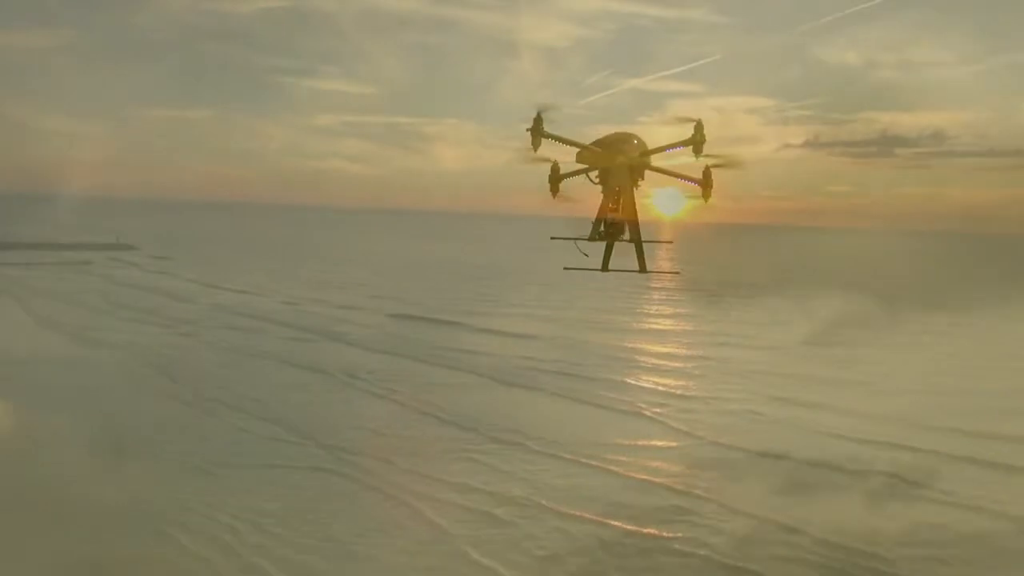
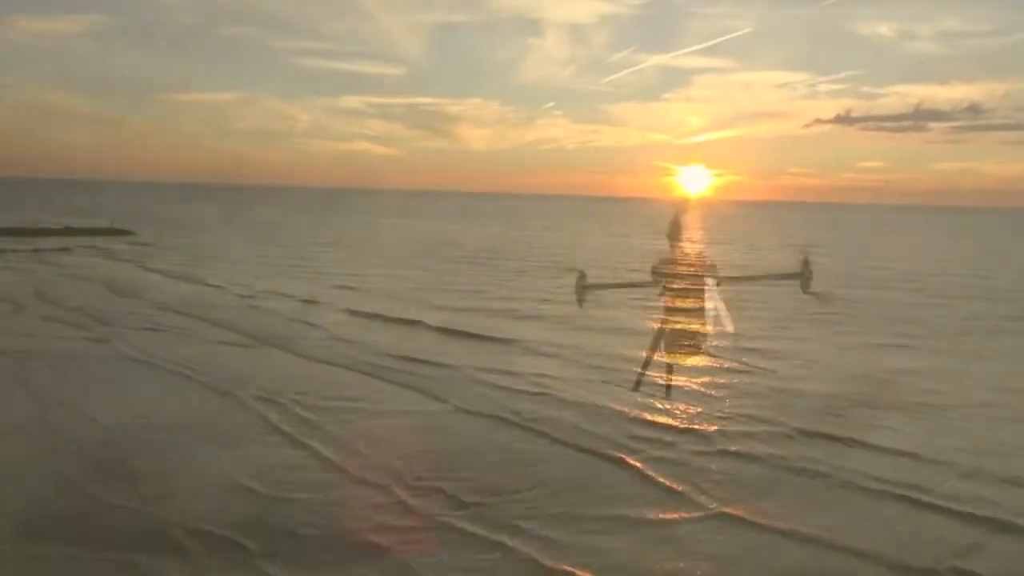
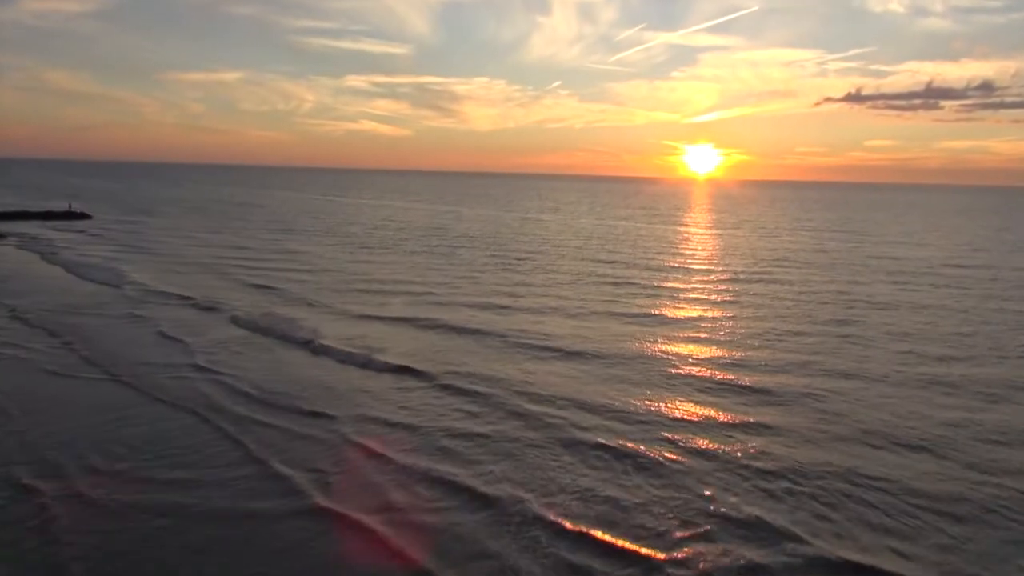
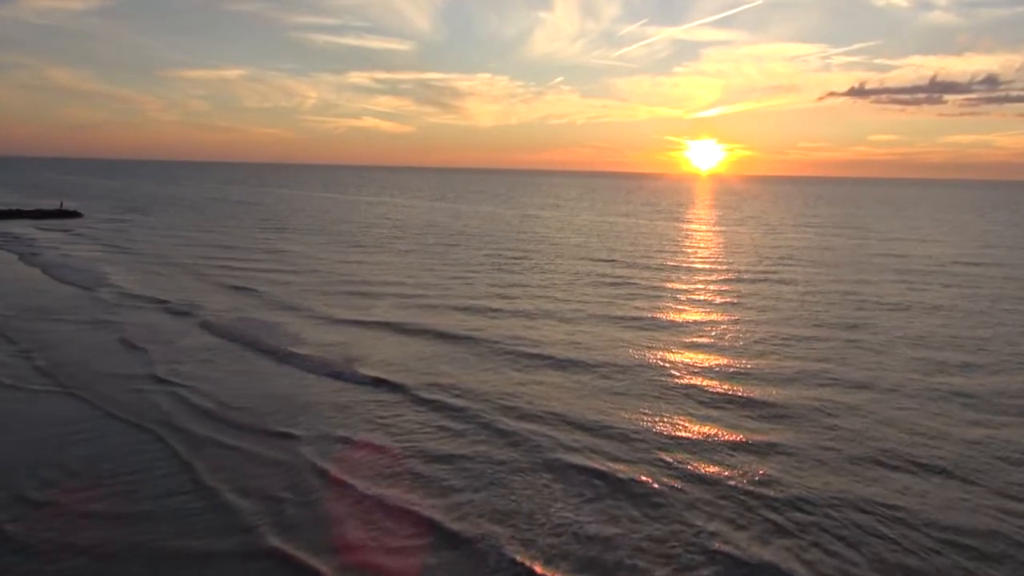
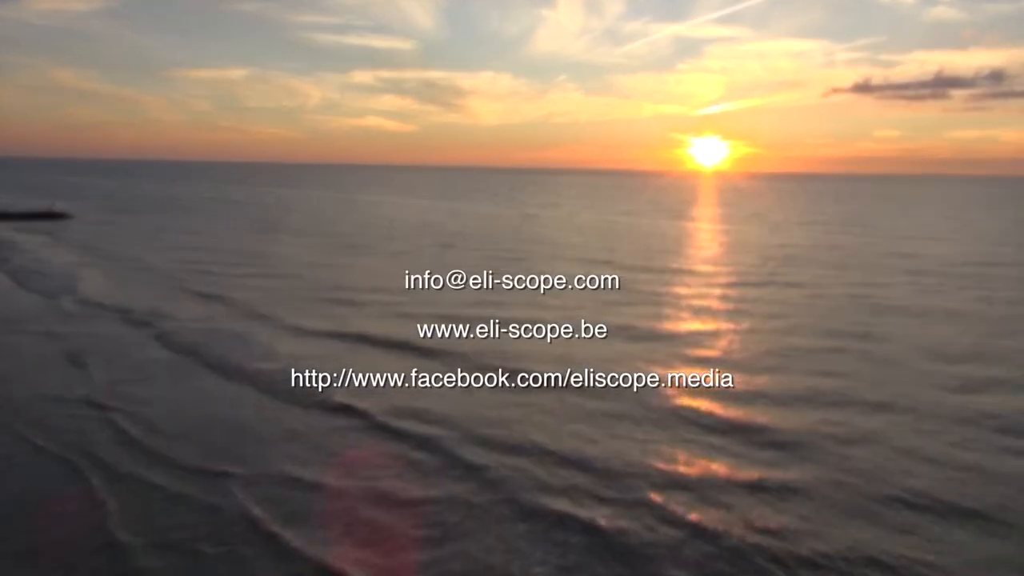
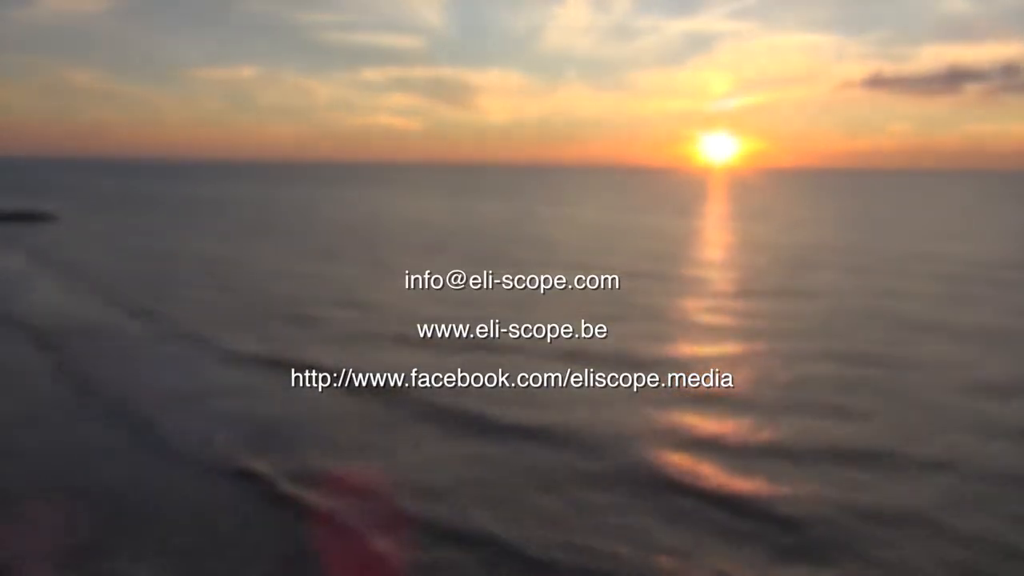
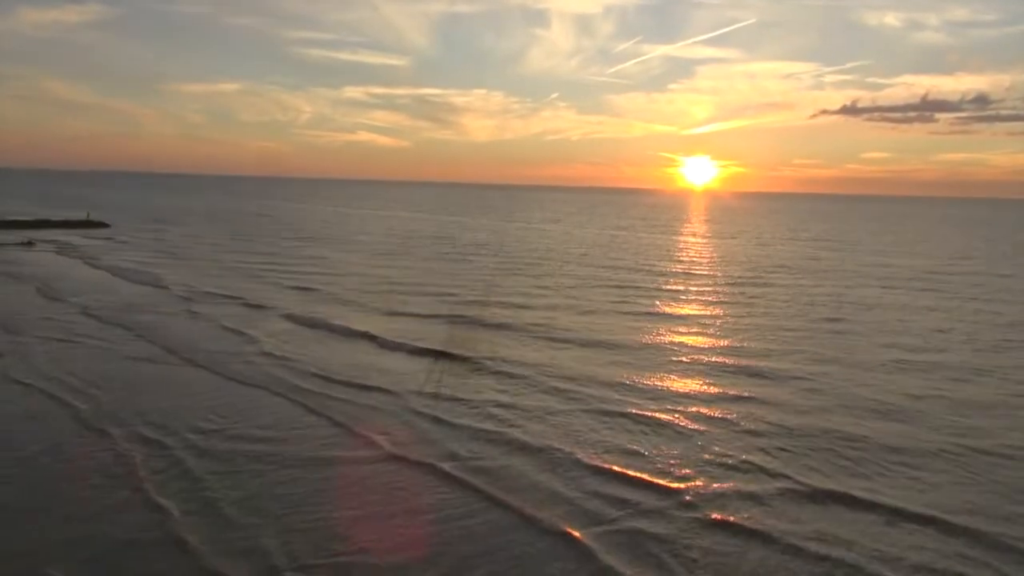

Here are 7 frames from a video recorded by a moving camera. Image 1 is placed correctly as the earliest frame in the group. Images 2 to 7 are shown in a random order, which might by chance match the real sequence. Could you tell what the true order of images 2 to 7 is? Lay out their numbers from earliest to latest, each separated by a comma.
2, 7, 3, 4, 5, 6
